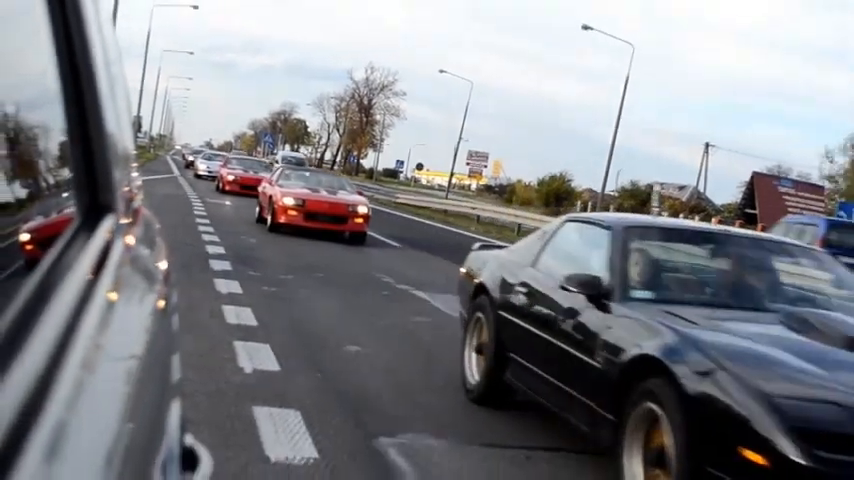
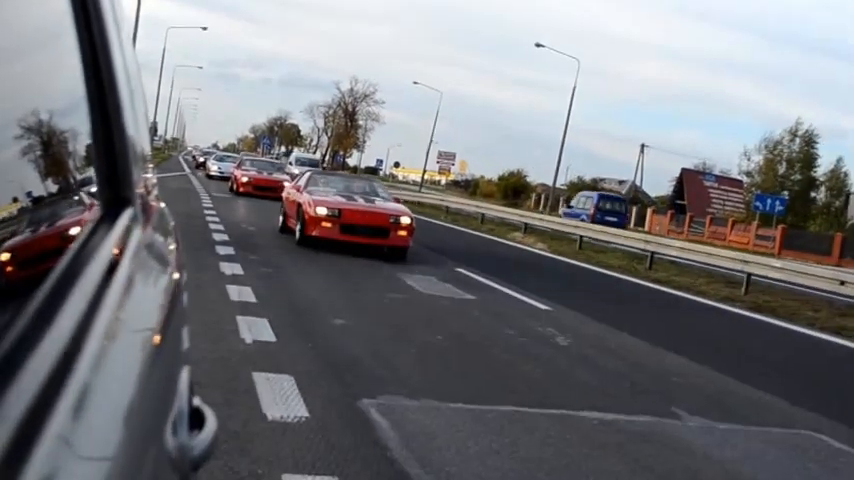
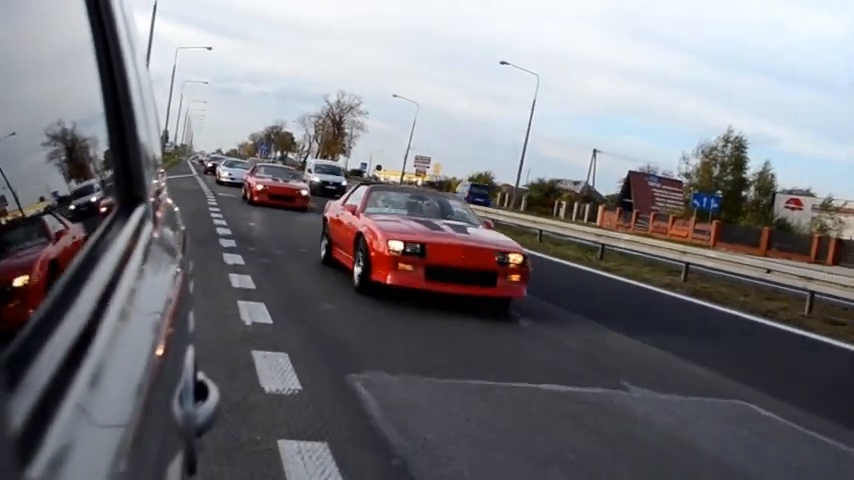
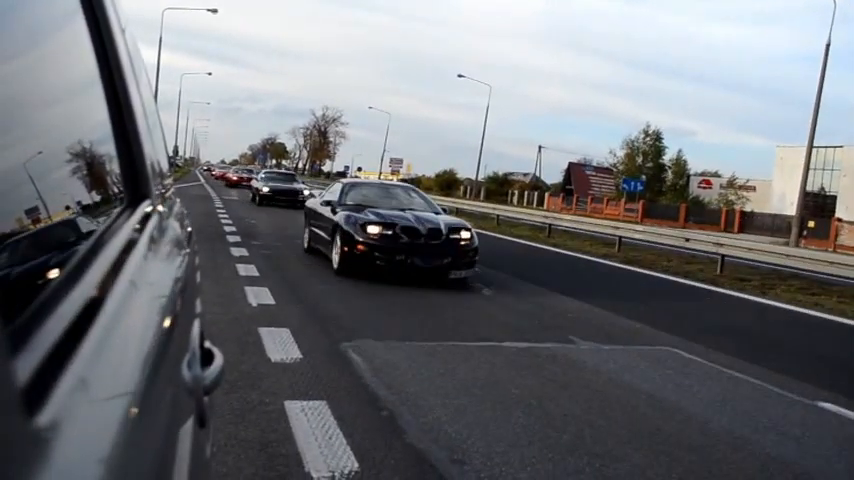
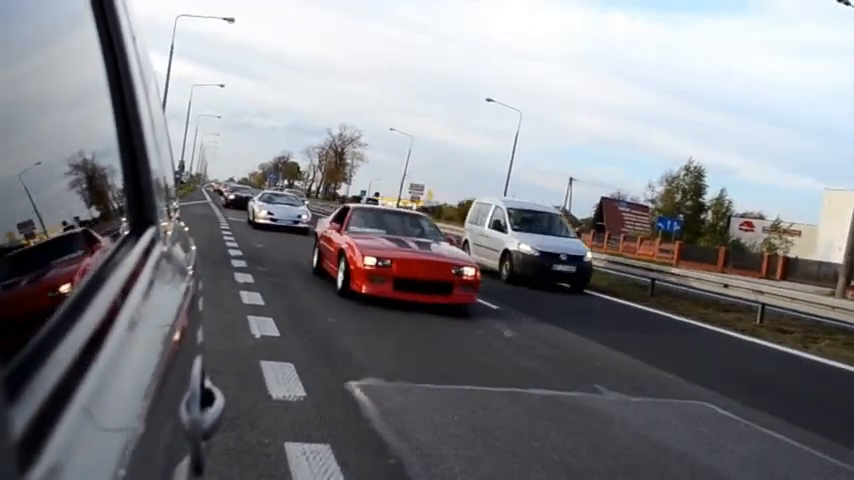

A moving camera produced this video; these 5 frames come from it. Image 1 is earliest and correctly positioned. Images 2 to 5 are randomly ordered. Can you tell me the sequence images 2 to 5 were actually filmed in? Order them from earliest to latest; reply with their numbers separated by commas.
2, 3, 5, 4
